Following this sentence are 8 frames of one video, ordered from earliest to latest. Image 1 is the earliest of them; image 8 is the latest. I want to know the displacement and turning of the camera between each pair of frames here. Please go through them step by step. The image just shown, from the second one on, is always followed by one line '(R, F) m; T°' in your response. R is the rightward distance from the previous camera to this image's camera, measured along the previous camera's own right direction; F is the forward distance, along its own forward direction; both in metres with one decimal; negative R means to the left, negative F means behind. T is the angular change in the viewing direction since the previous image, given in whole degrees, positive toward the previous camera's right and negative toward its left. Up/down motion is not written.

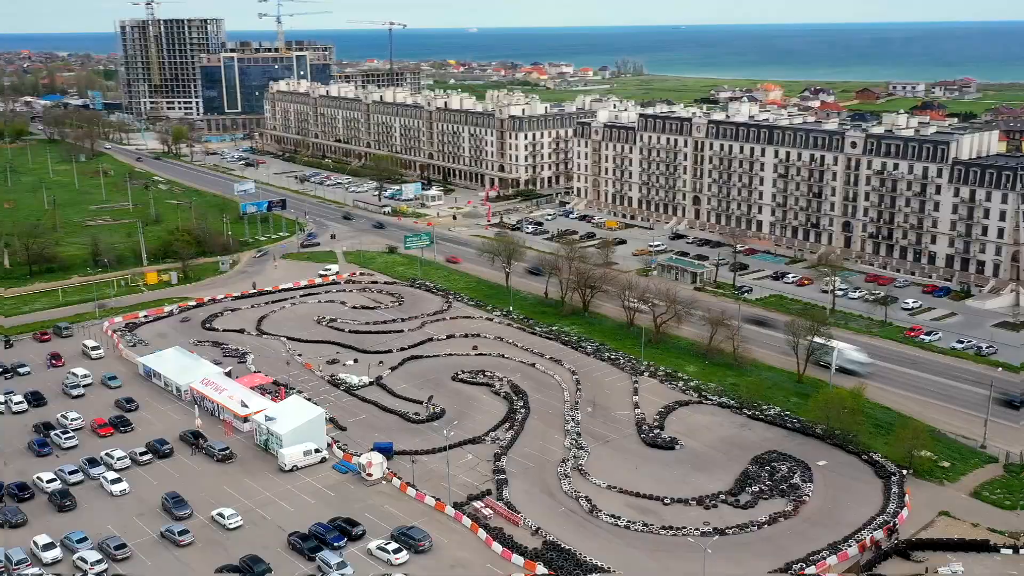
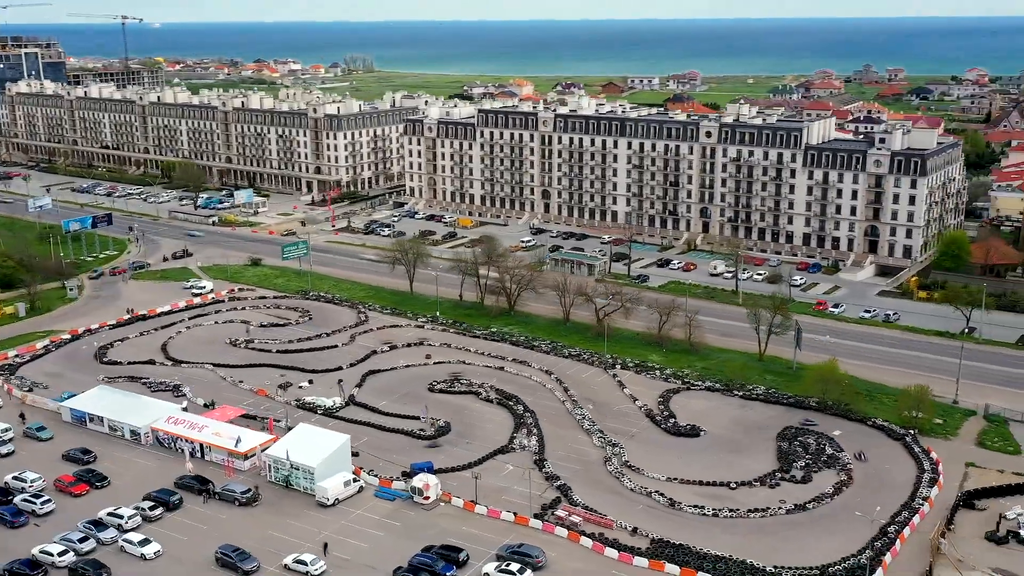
(-13.8, +2.8) m; +15°
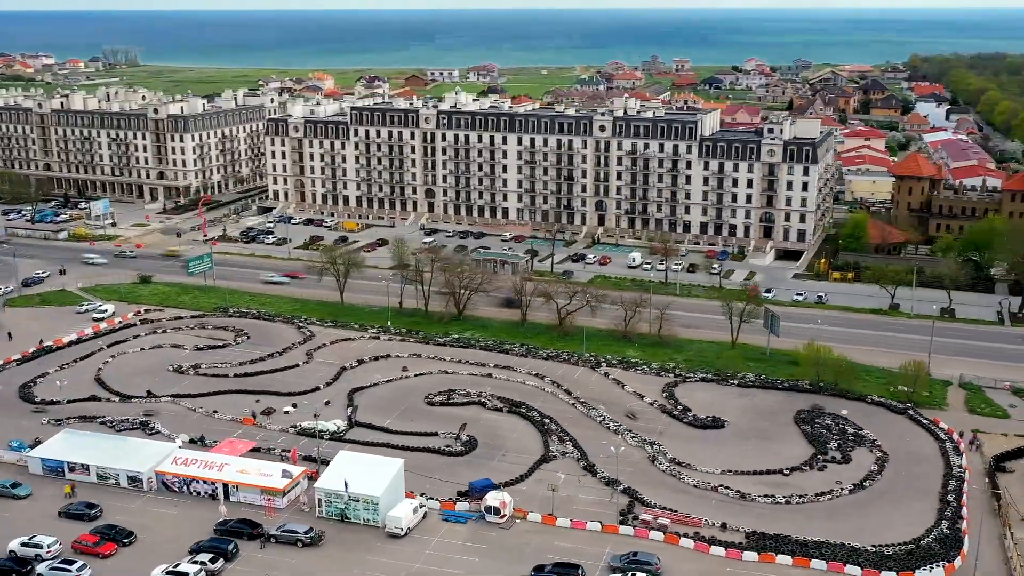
(-11.9, +2.0) m; +12°
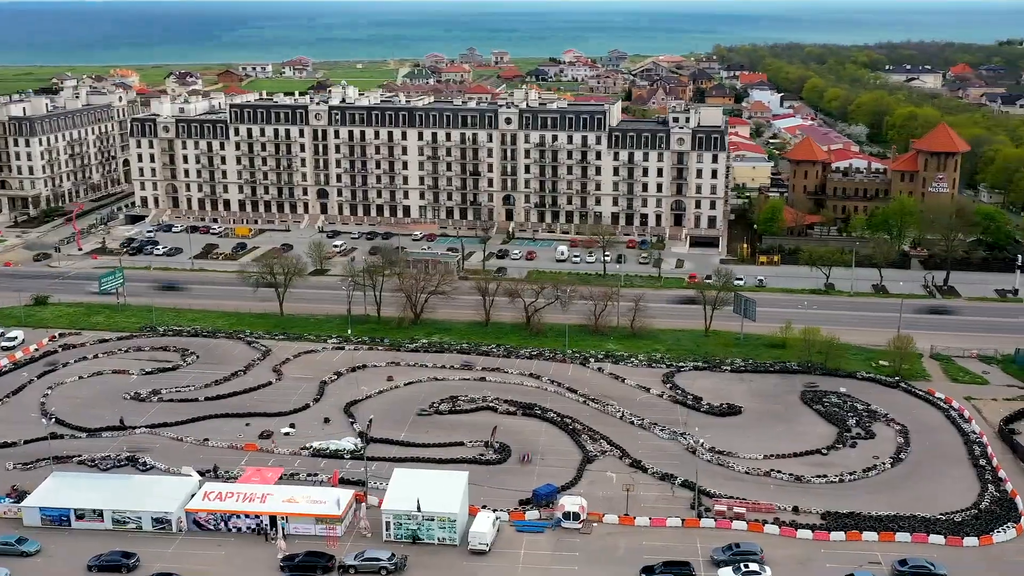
(-10.7, +2.0) m; +11°
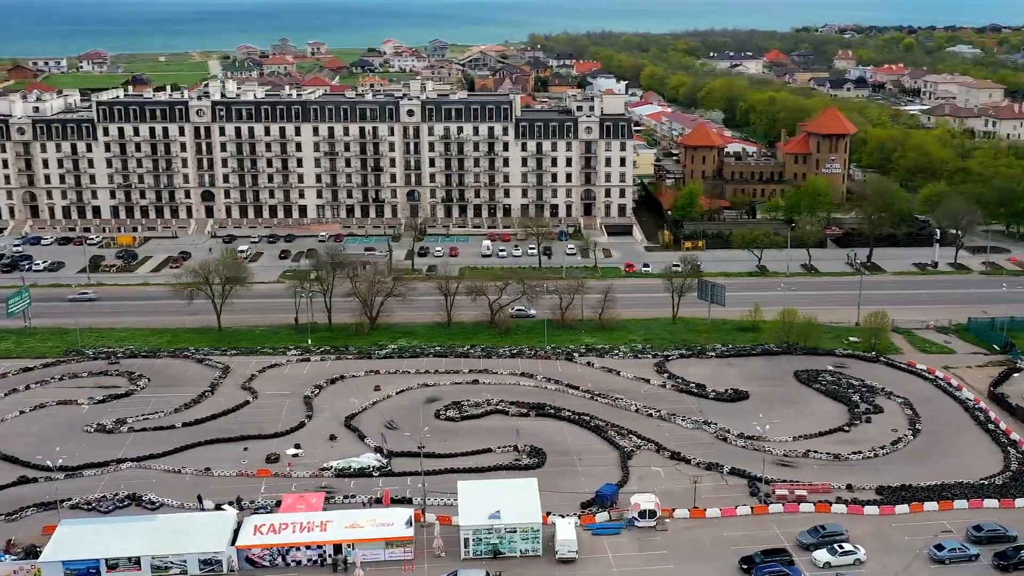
(-10.3, +2.2) m; +11°
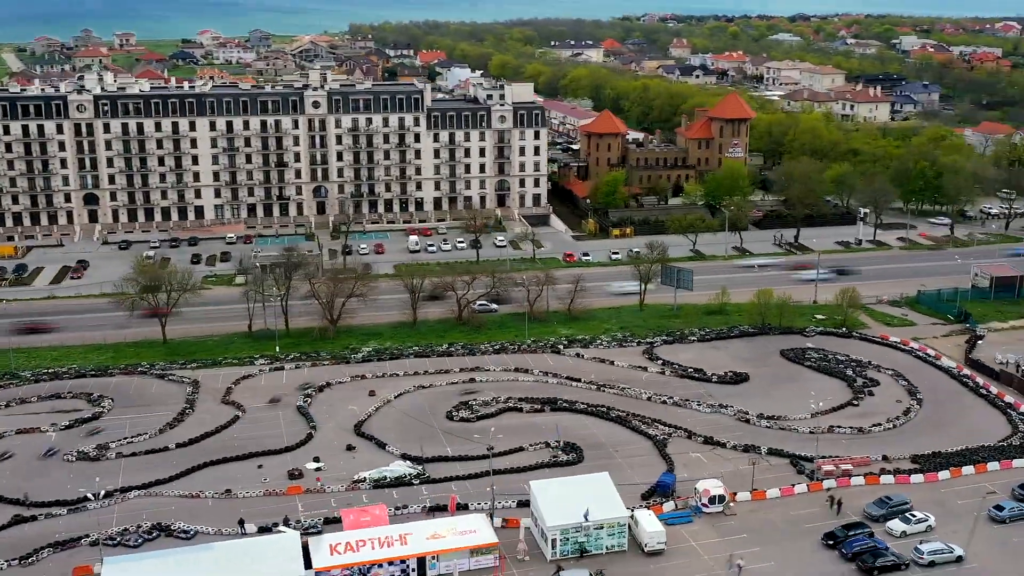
(-9.7, +1.8) m; +10°
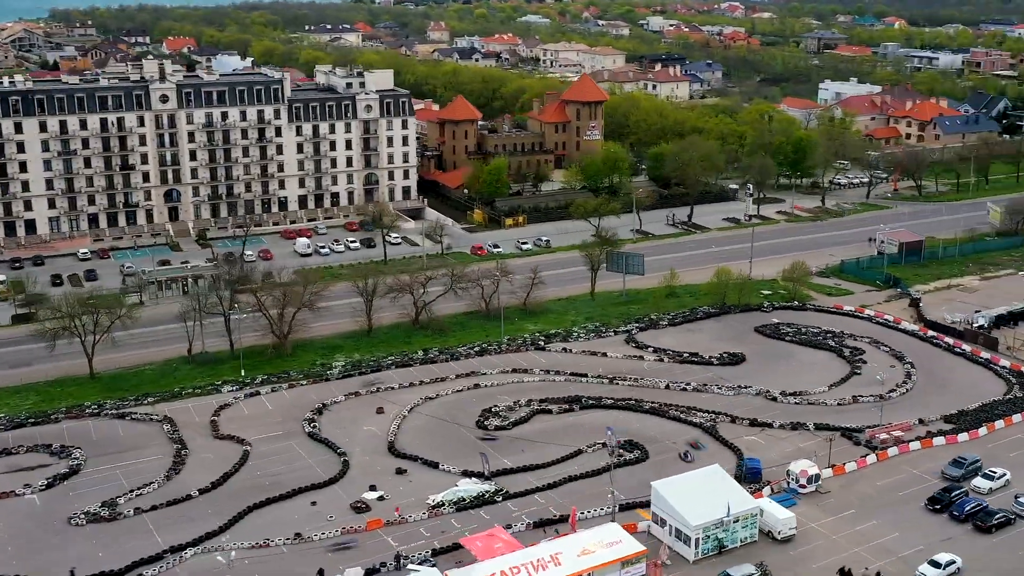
(-14.2, +3.6) m; +15°
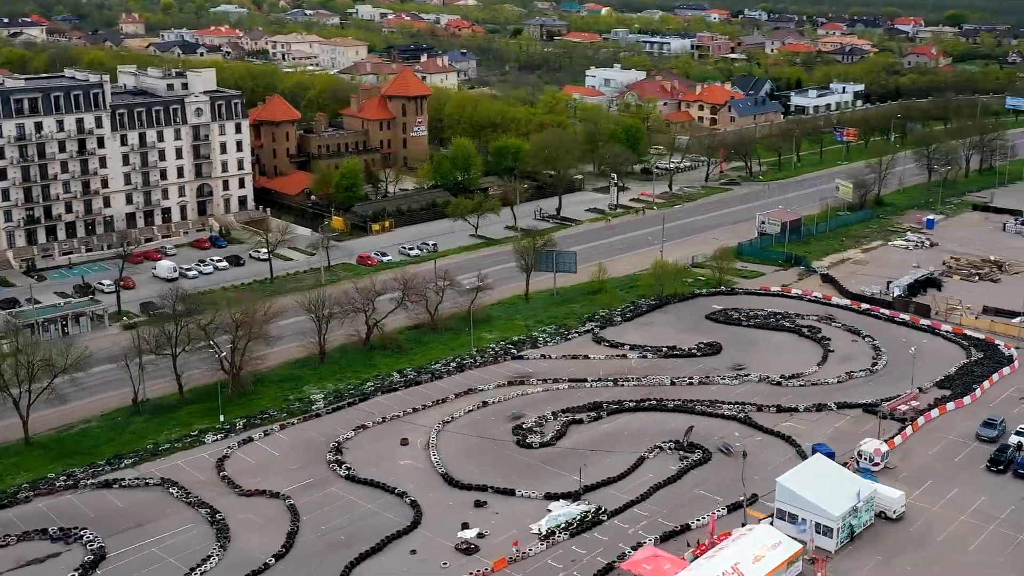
(-15.9, +4.3) m; +17°
